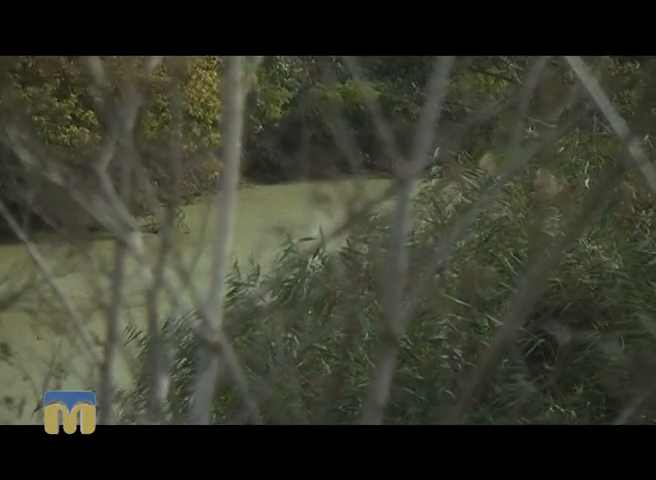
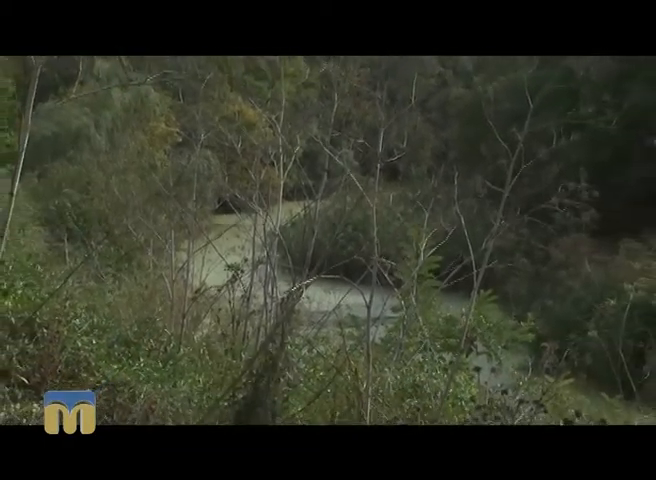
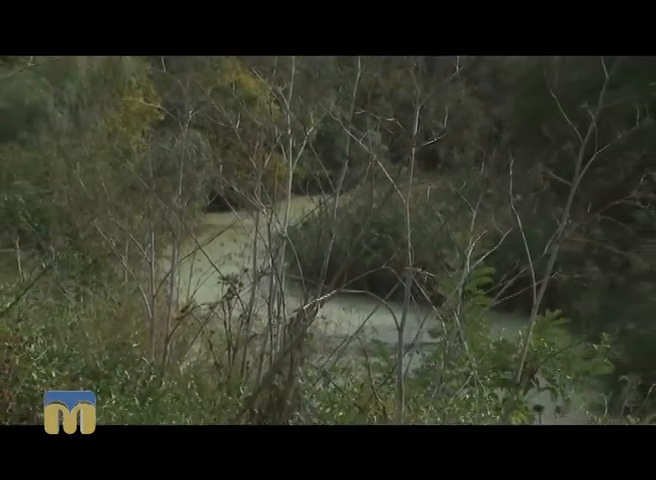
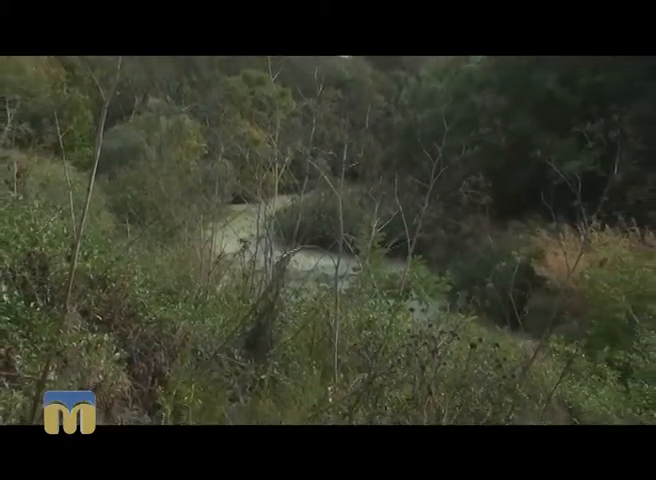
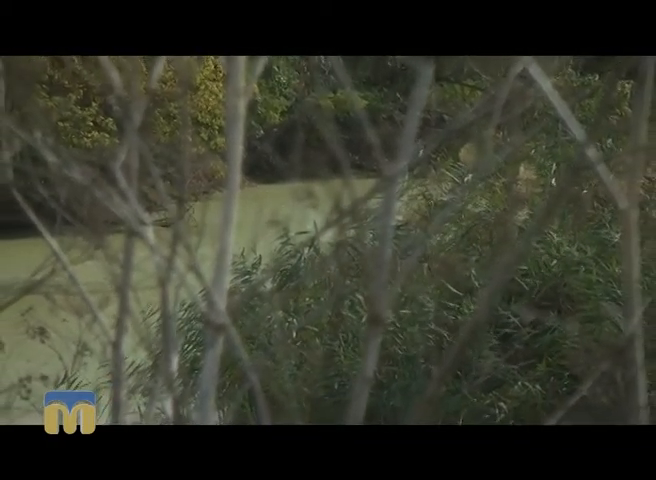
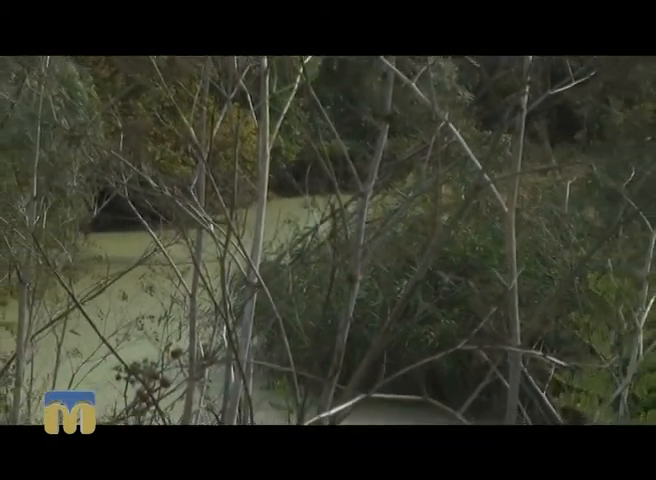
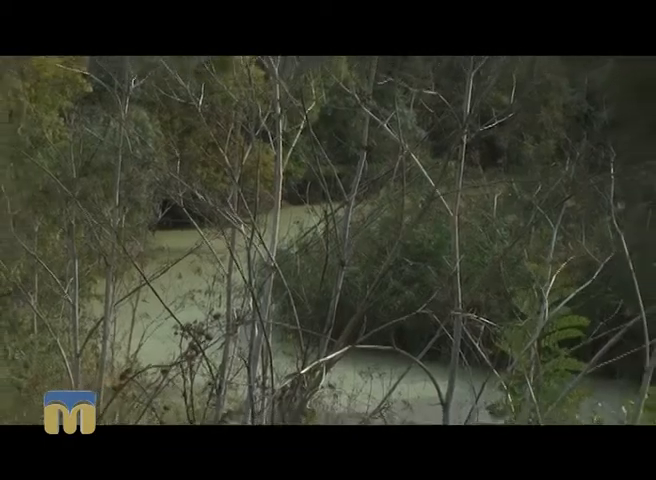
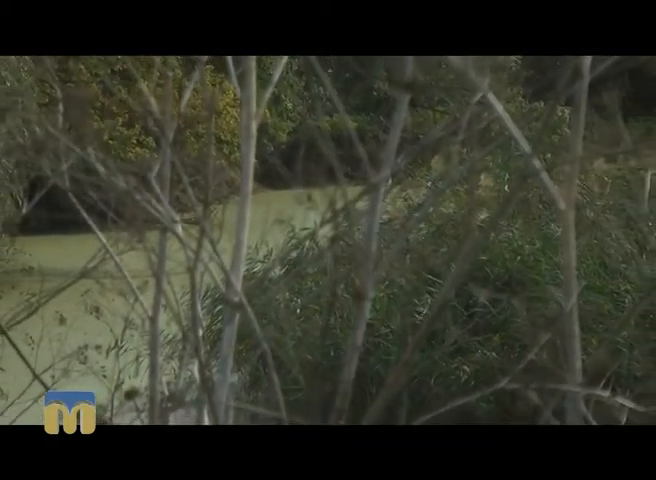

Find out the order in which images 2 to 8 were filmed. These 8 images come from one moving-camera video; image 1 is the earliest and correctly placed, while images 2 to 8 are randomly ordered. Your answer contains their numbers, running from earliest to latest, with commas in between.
5, 8, 6, 7, 3, 2, 4
